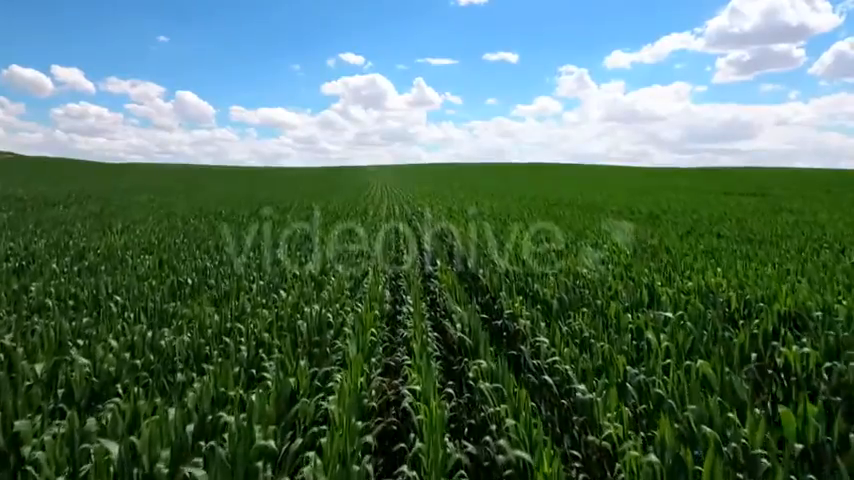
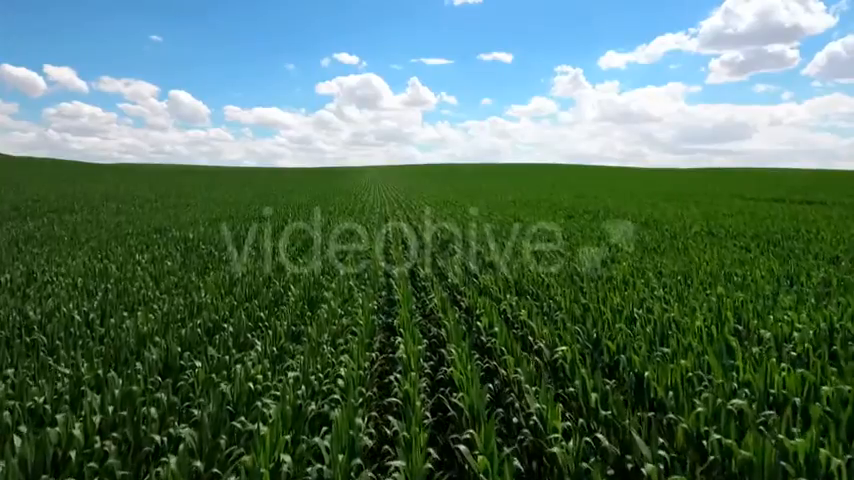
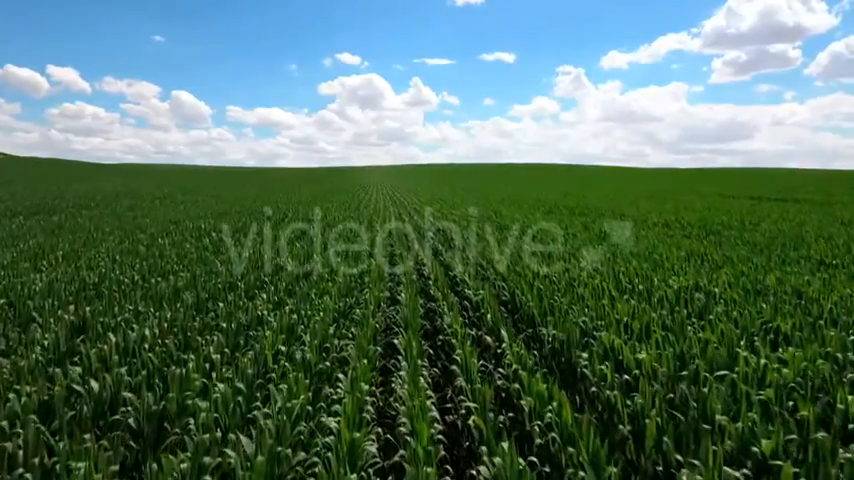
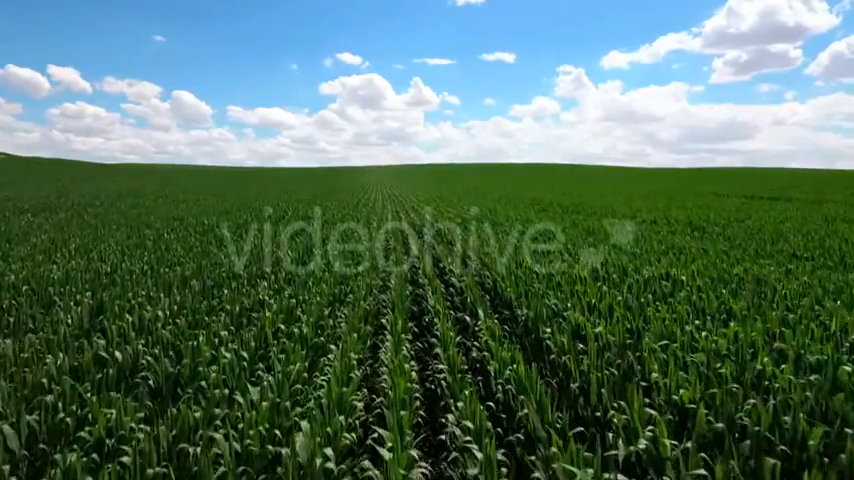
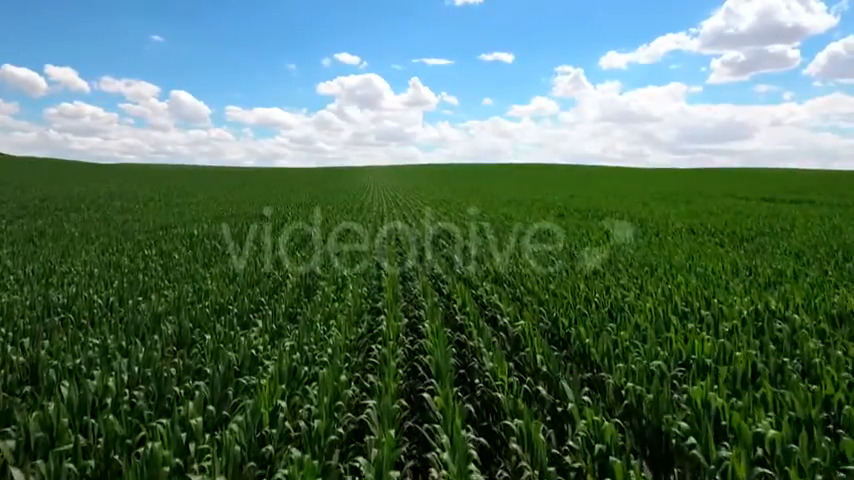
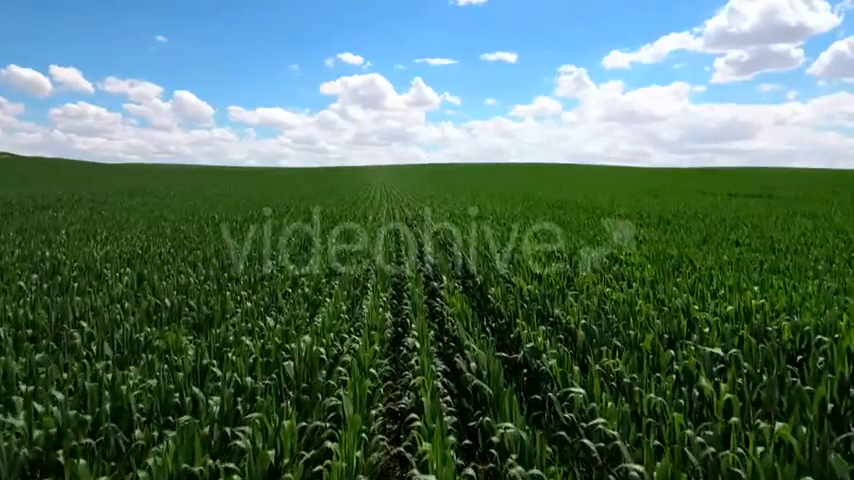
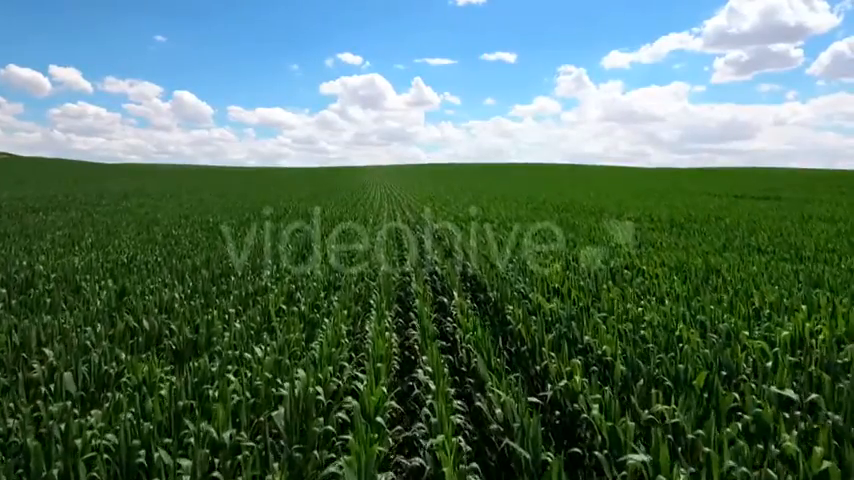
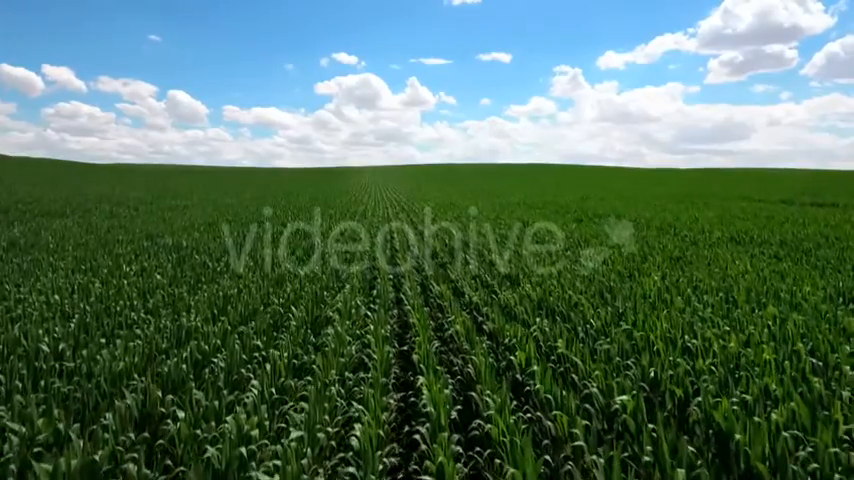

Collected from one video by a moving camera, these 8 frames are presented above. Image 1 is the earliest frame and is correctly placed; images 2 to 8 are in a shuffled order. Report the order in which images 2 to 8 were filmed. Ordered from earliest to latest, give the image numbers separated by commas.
6, 7, 4, 3, 5, 2, 8
